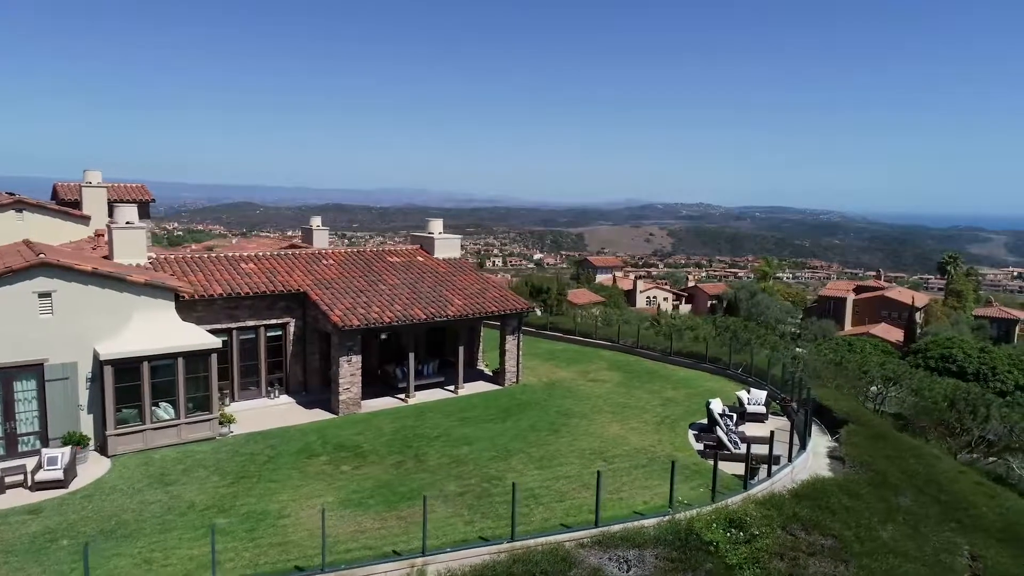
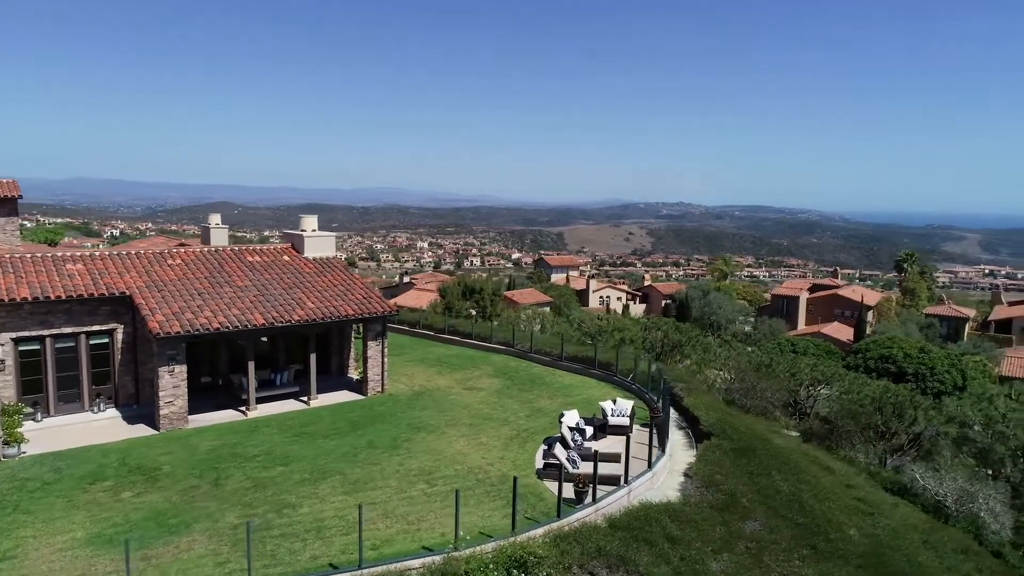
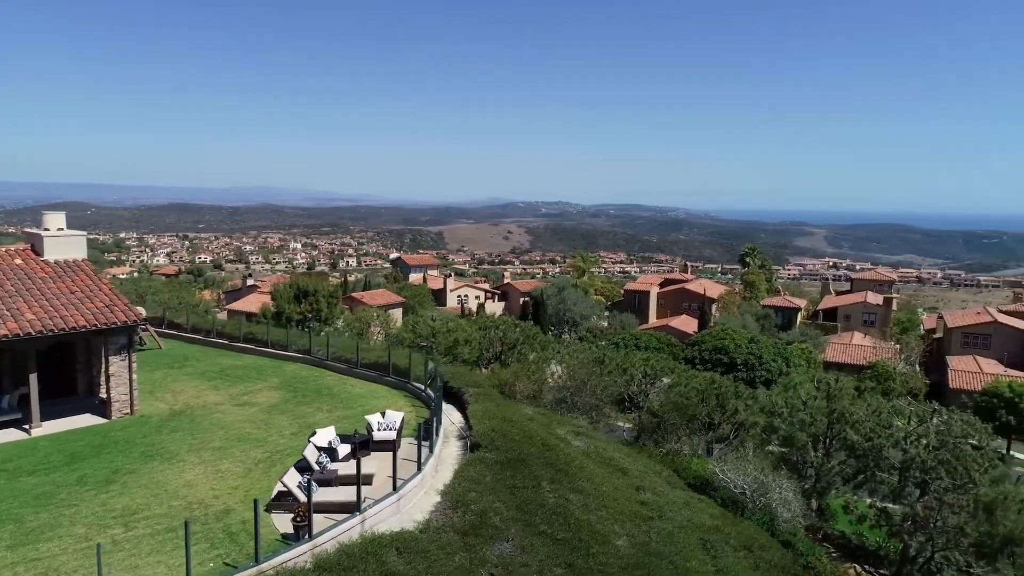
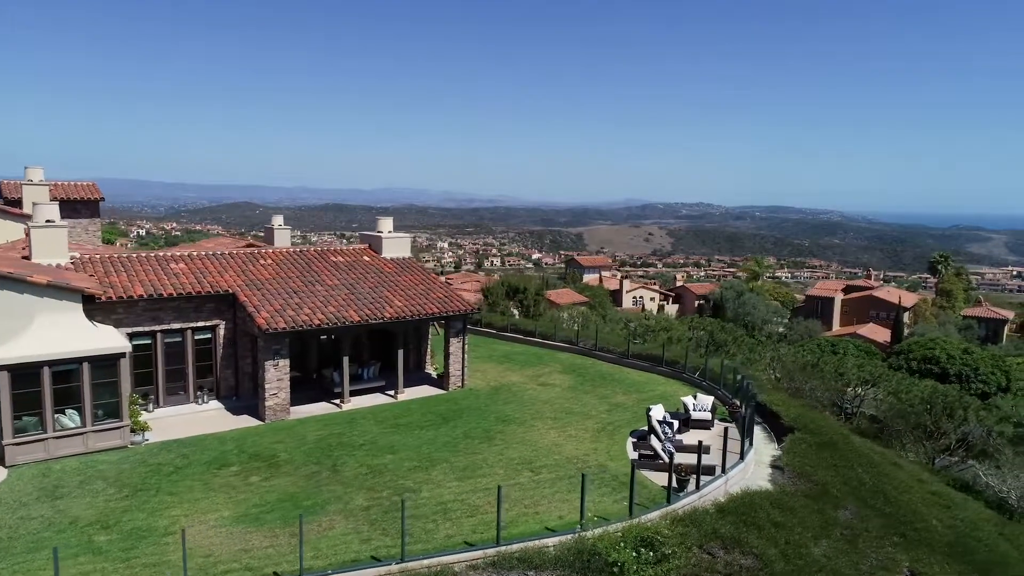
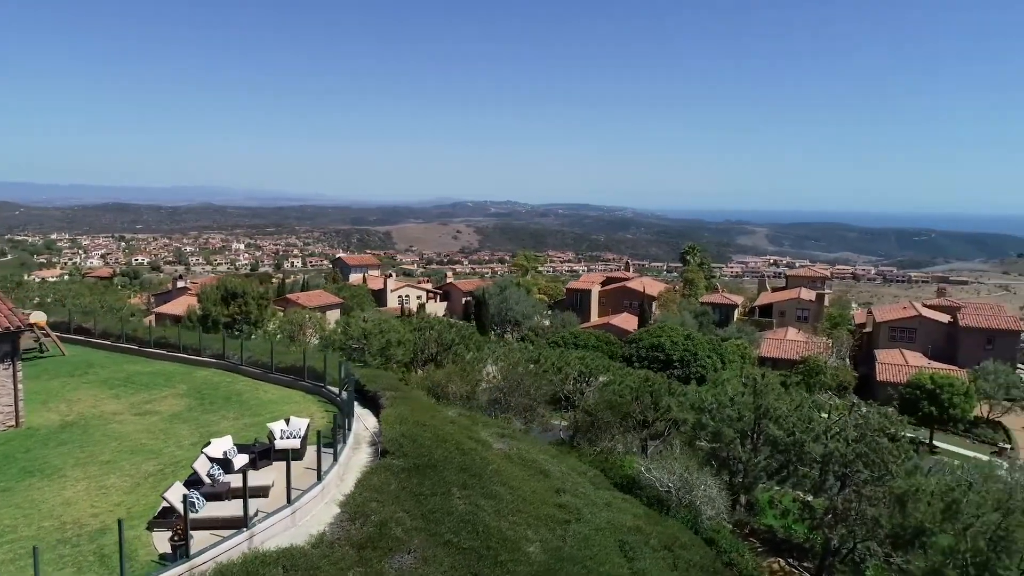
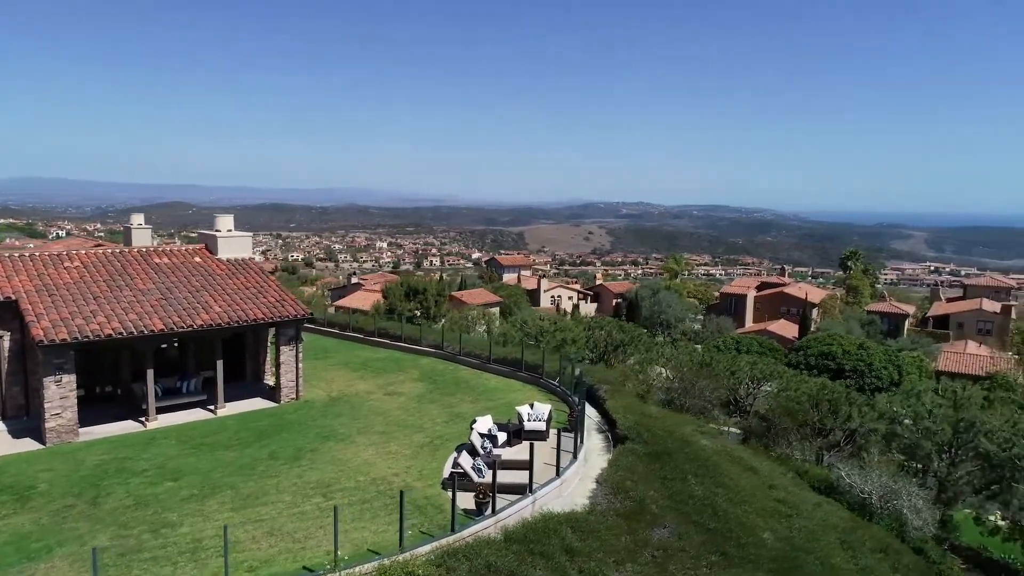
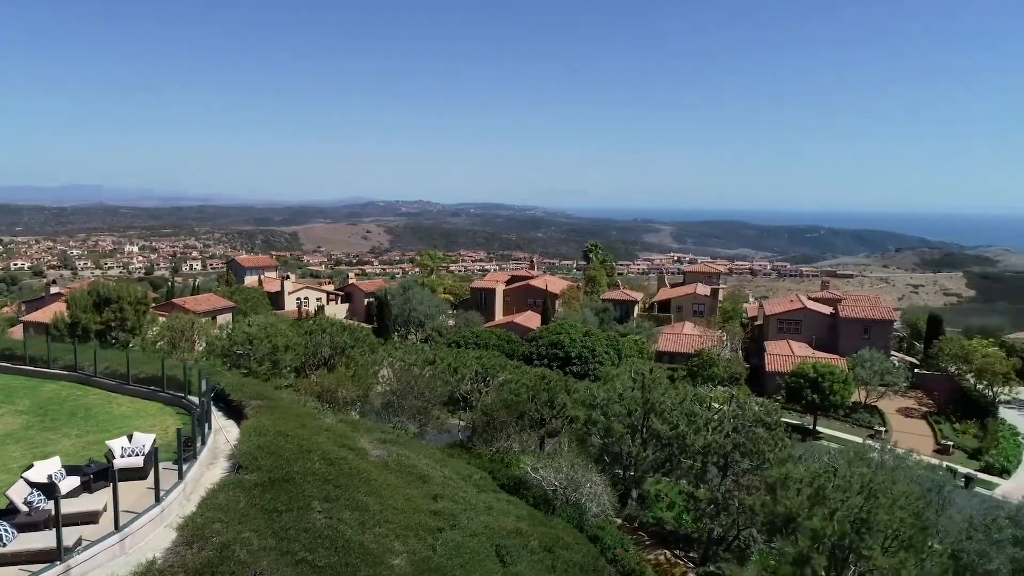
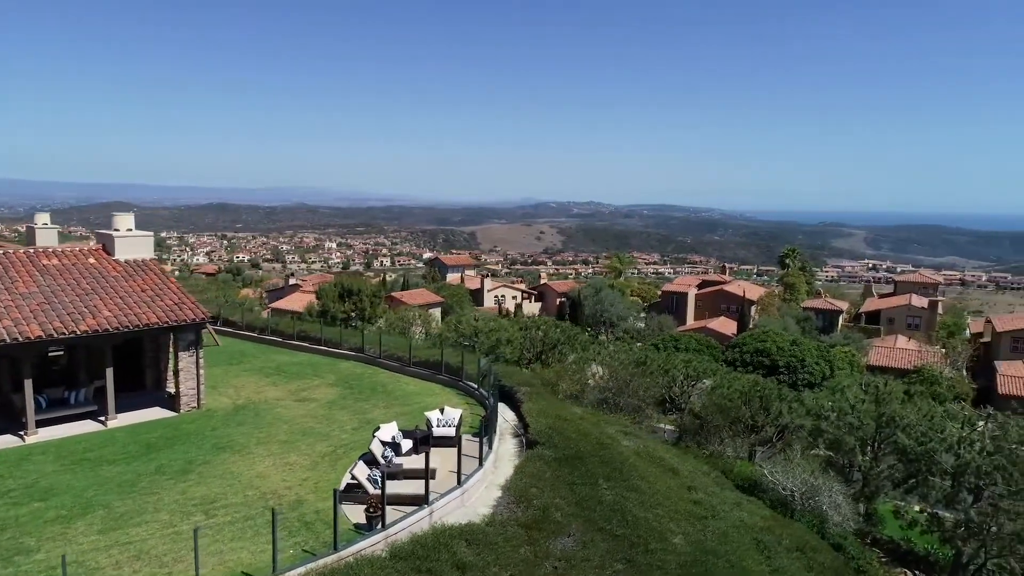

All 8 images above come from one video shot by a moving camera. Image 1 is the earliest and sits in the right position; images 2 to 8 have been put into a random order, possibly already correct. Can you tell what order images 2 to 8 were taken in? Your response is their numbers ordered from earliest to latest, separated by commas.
4, 2, 6, 8, 3, 5, 7
